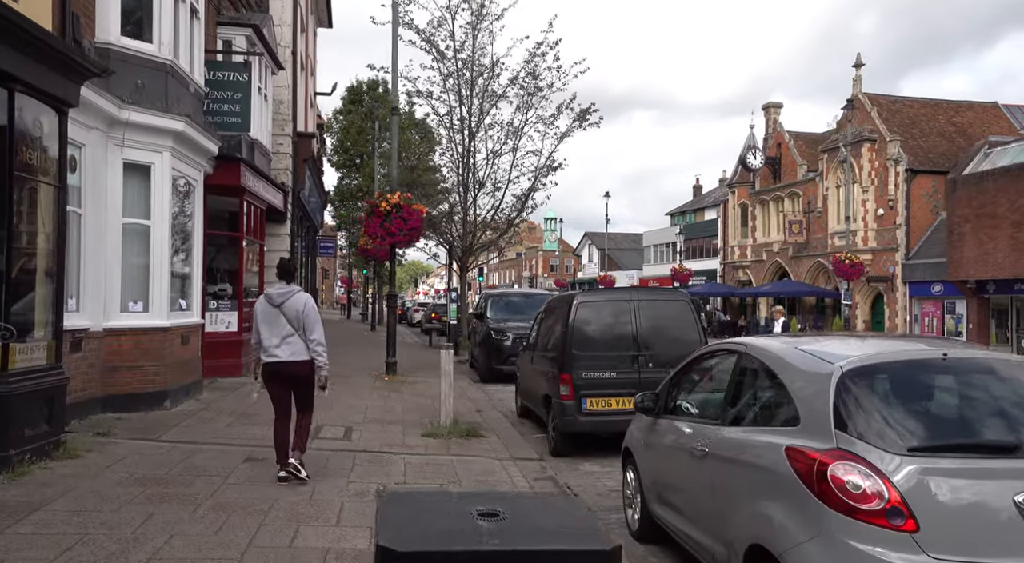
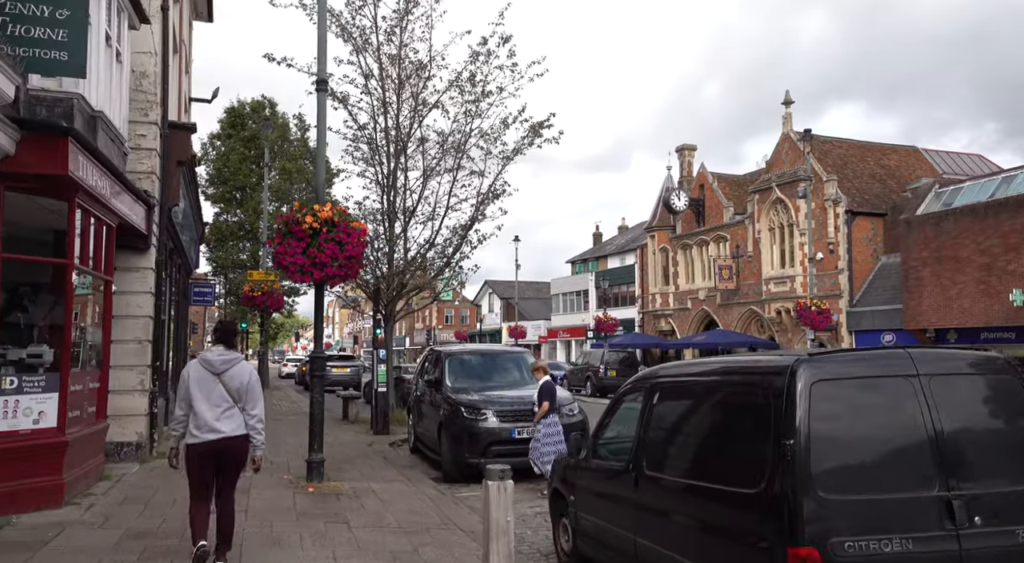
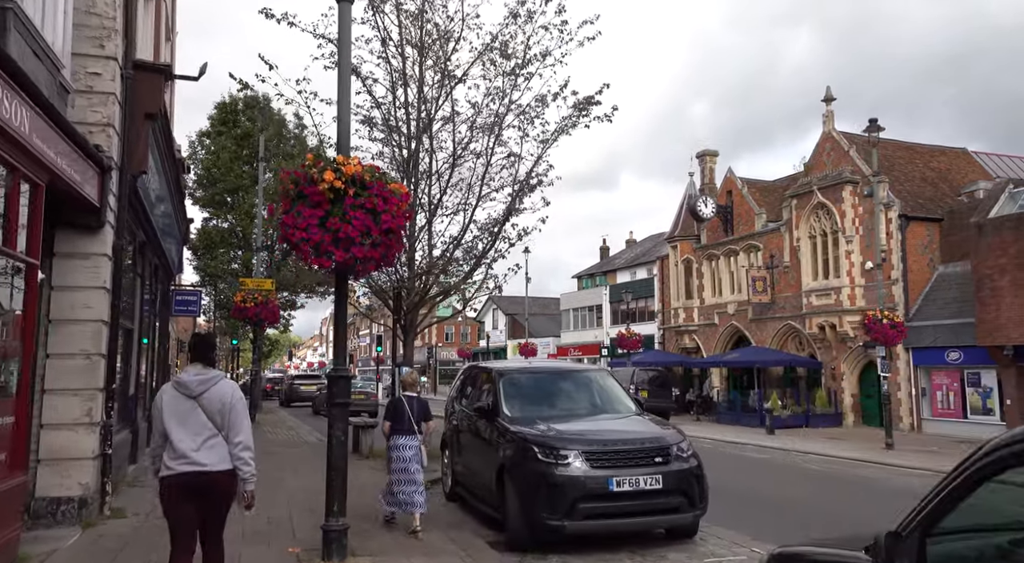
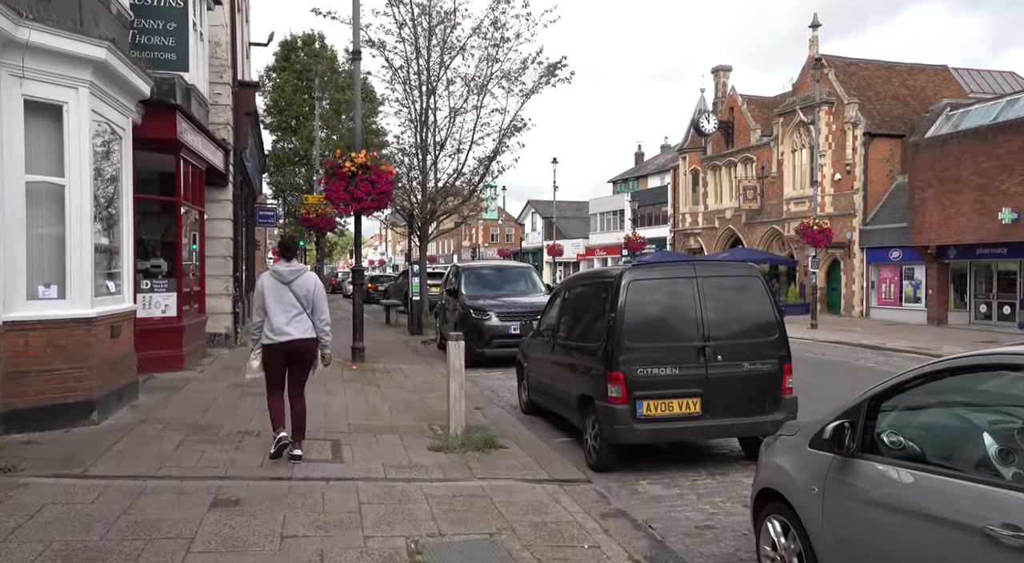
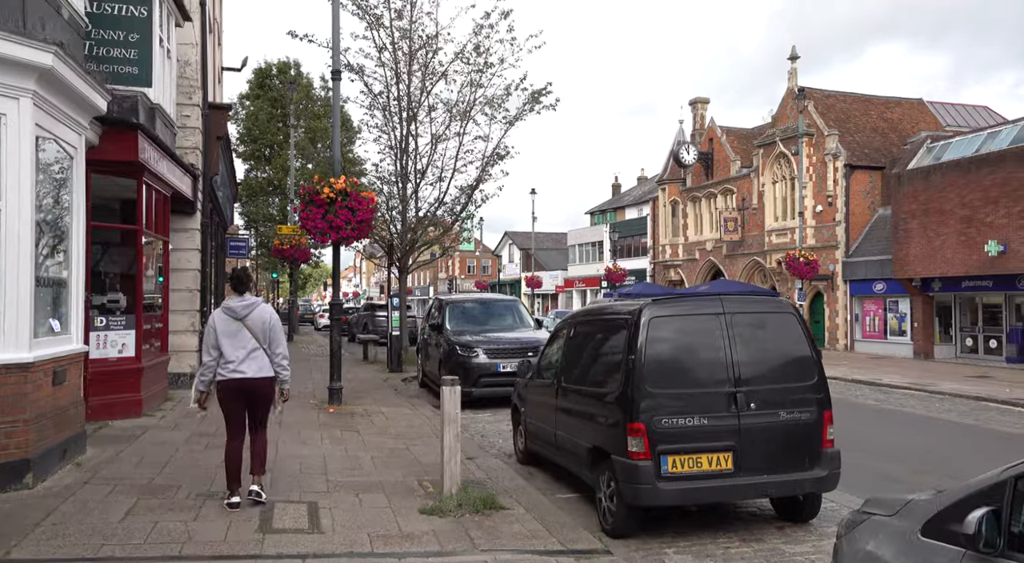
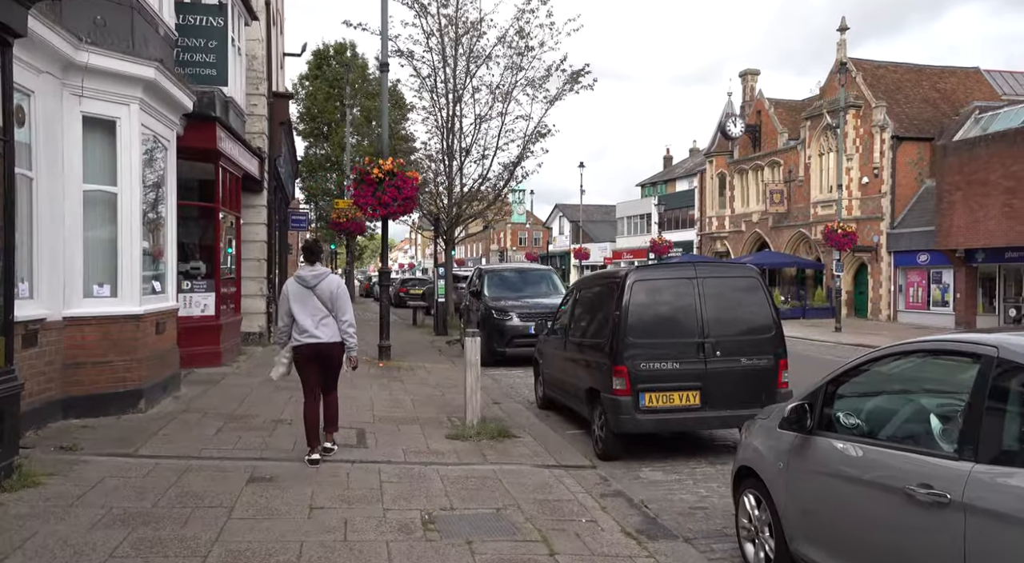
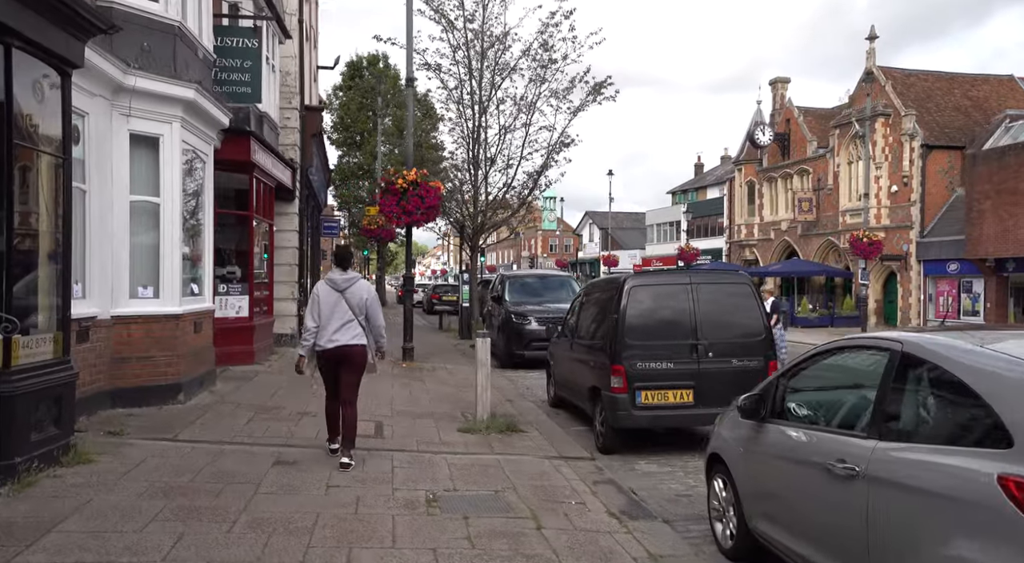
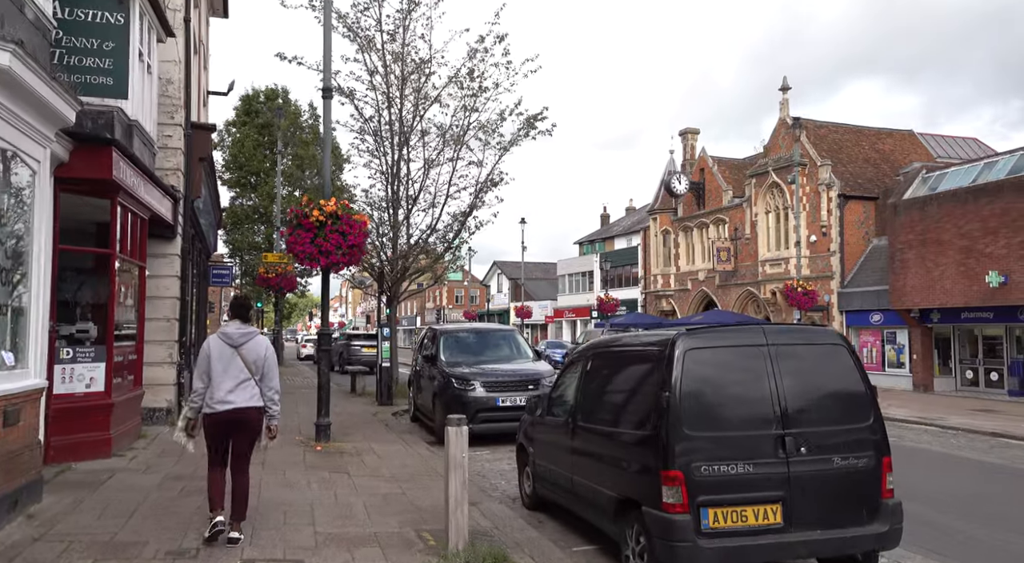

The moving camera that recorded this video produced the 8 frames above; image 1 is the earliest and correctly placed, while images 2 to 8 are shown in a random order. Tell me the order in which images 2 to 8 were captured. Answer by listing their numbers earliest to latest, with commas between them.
7, 6, 4, 5, 8, 2, 3
